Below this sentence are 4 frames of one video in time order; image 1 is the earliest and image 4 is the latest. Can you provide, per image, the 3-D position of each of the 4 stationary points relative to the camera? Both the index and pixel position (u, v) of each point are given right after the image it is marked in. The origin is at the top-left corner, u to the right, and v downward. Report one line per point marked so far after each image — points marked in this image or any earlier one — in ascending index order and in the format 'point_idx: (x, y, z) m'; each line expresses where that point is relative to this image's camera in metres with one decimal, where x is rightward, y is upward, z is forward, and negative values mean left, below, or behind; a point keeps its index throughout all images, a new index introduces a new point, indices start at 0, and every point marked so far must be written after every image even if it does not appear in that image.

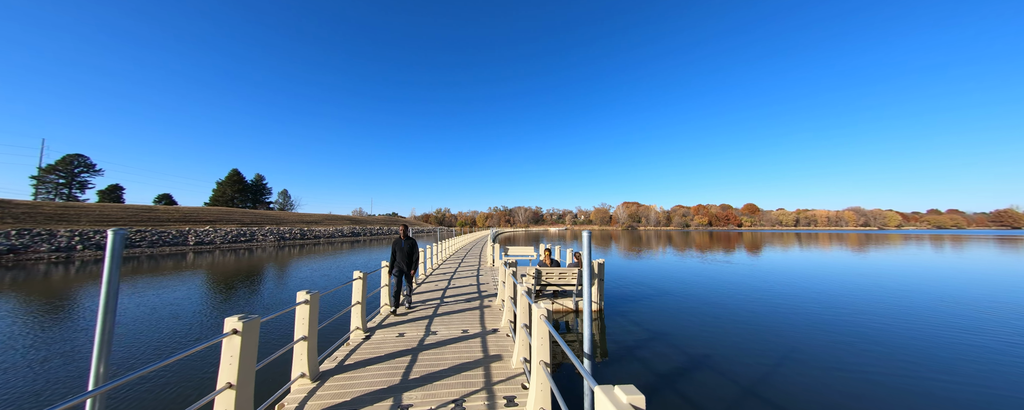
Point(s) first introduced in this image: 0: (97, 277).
0: (-17.0, -3.0, +11.8) m
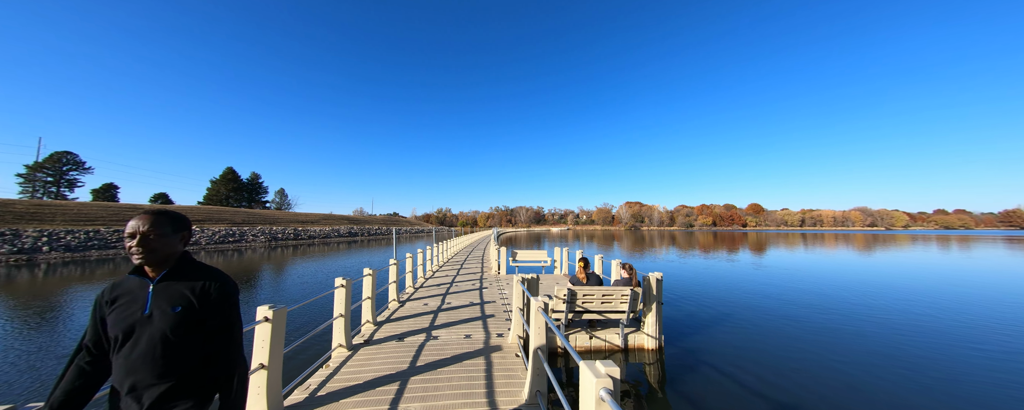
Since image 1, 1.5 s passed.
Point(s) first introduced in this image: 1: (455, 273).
0: (-16.8, -2.9, +11.0) m
1: (-1.6, -2.3, +8.4) m
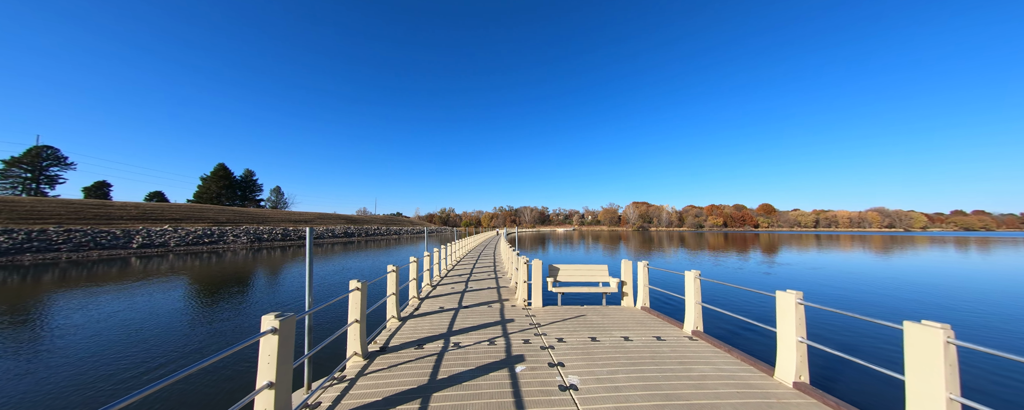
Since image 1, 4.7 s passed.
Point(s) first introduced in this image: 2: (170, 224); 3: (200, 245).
0: (-16.4, -2.7, +9.4) m
1: (-1.2, -2.2, +6.6) m
2: (-21.7, -1.2, +18.4) m
3: (-18.7, -2.4, +17.3) m
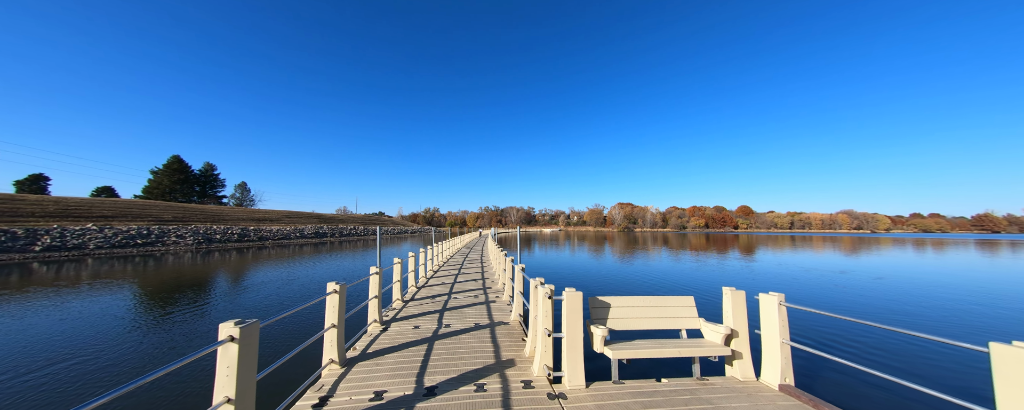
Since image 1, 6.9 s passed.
0: (-16.7, -2.5, +7.3) m
1: (-1.4, -2.1, +5.3) m
2: (-22.4, -1.0, +16.0) m
3: (-19.3, -2.2, +15.1) m
